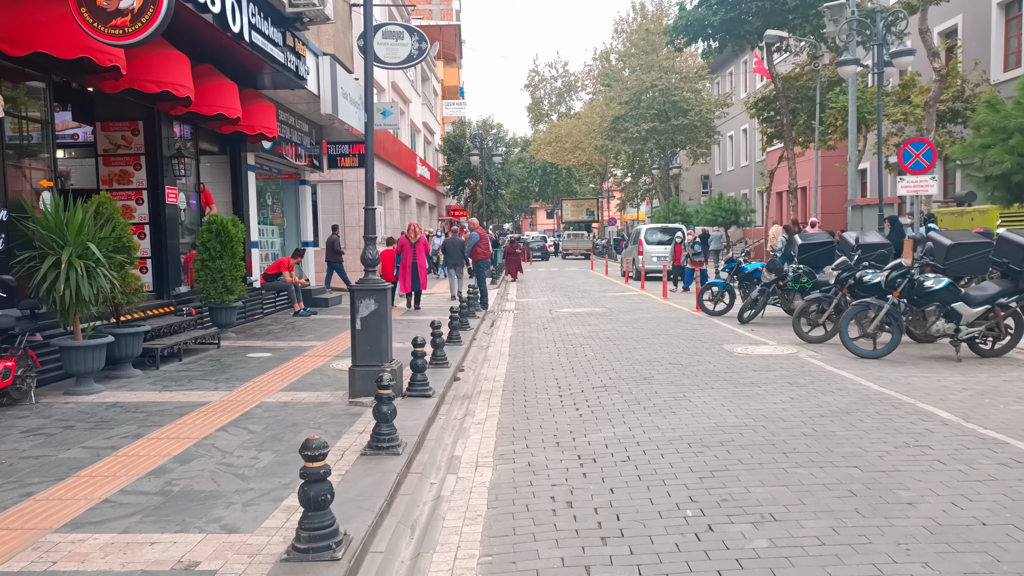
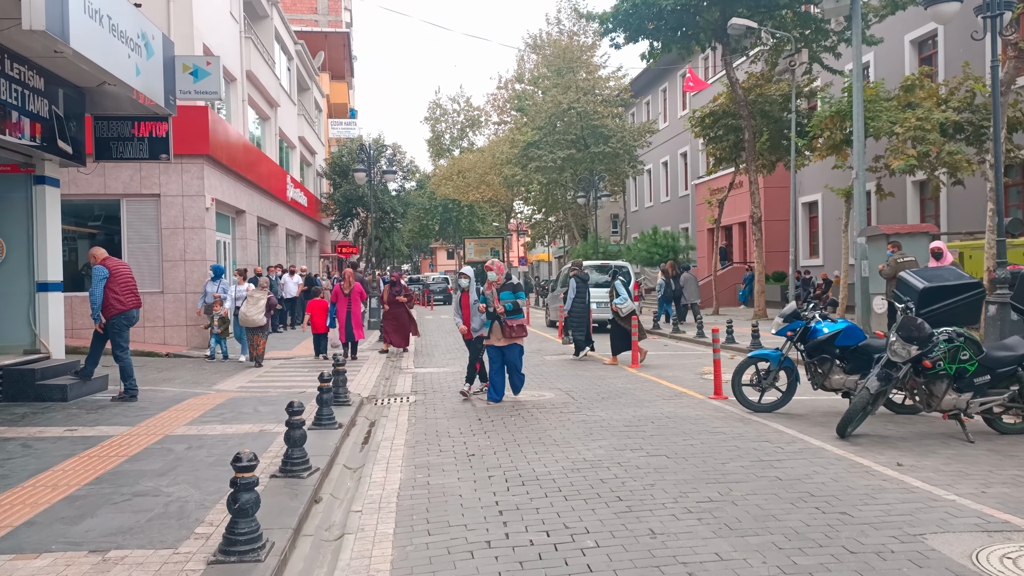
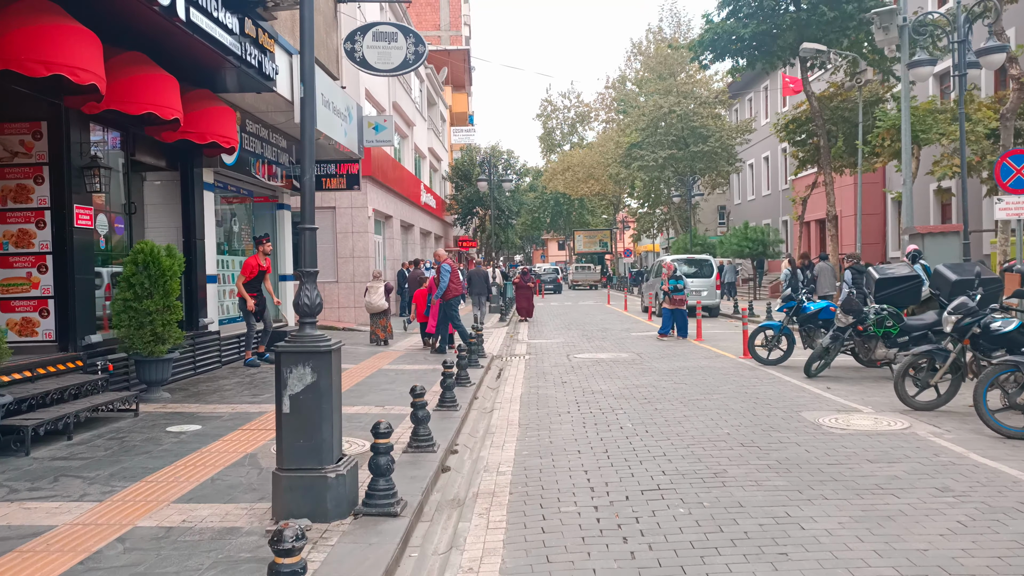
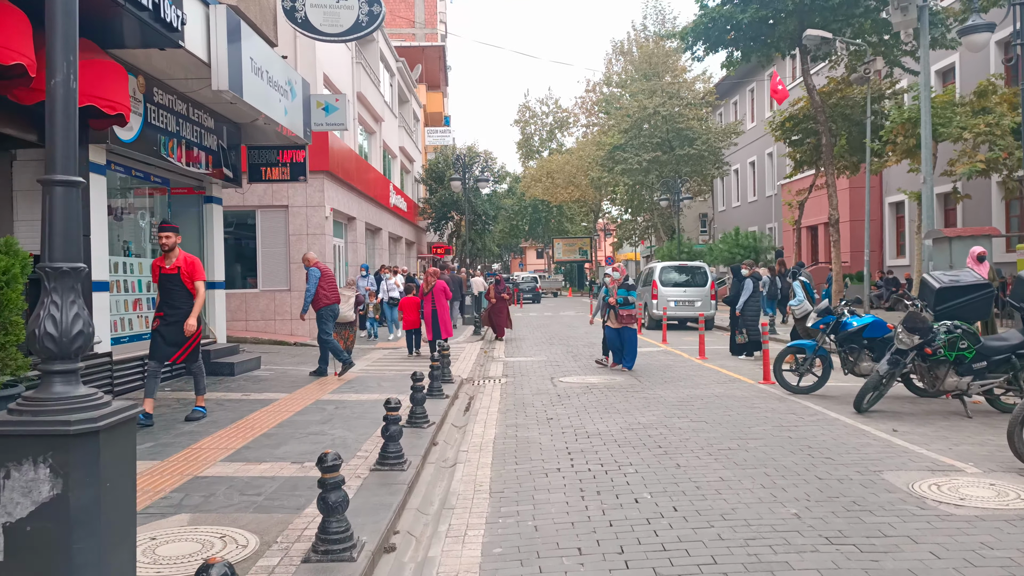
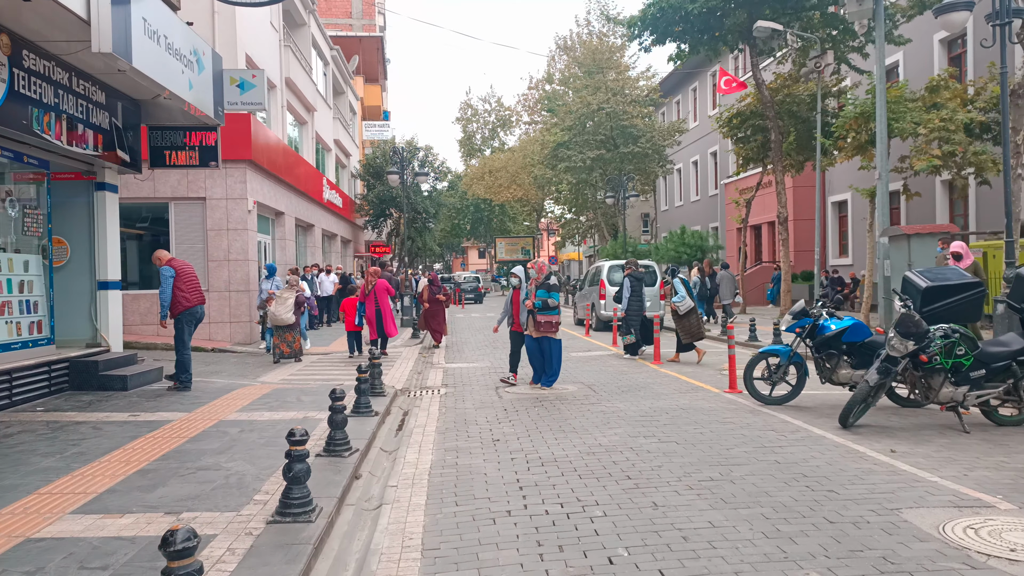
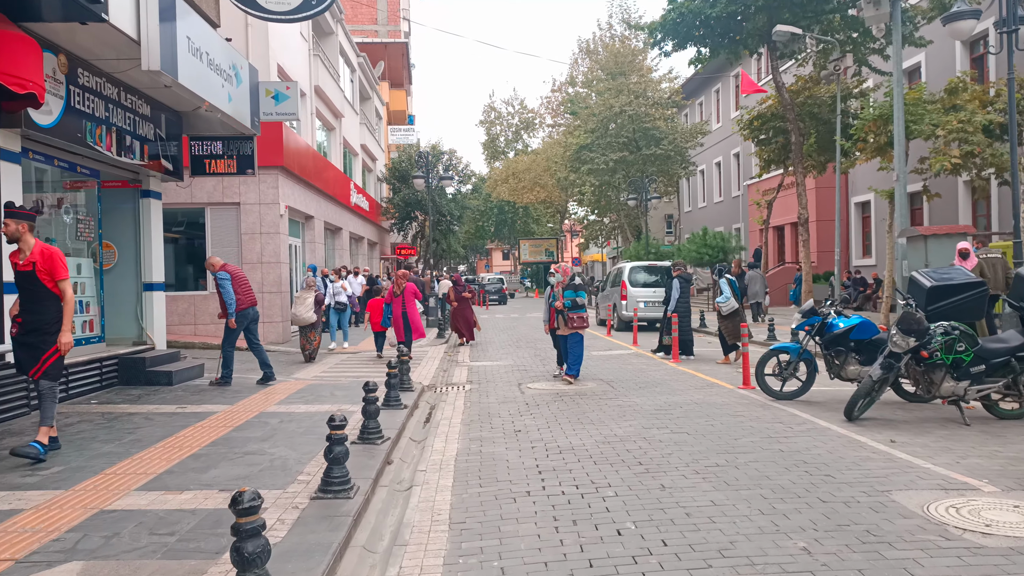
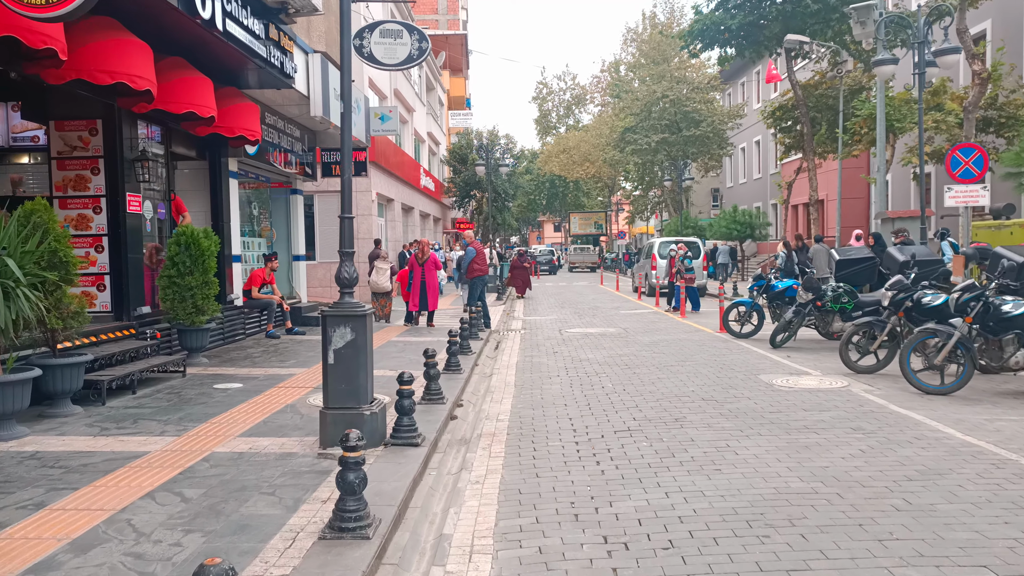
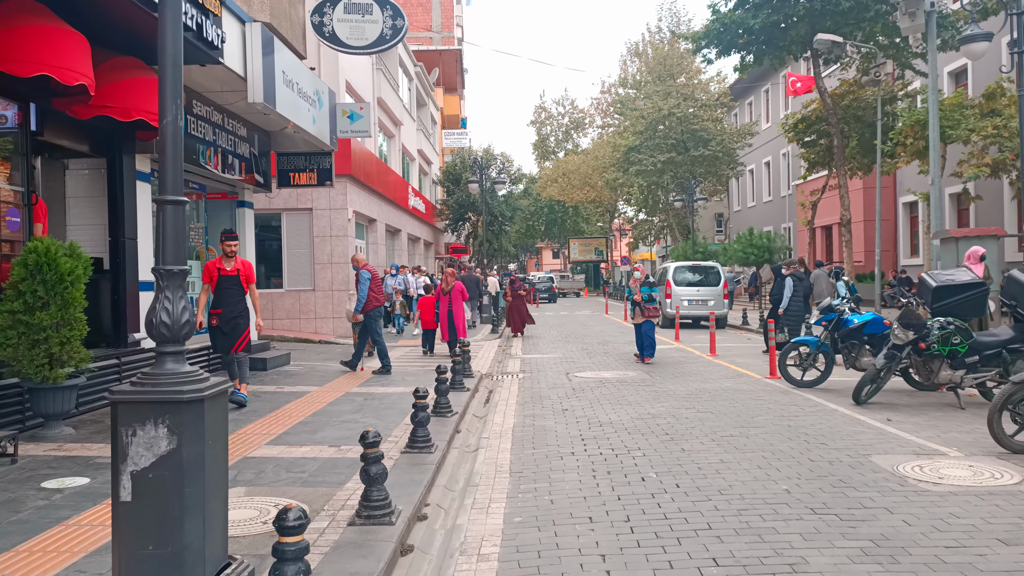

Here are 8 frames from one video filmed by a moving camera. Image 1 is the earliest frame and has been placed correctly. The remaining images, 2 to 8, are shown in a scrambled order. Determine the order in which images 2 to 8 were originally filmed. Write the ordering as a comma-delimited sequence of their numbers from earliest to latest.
7, 3, 8, 4, 6, 5, 2
